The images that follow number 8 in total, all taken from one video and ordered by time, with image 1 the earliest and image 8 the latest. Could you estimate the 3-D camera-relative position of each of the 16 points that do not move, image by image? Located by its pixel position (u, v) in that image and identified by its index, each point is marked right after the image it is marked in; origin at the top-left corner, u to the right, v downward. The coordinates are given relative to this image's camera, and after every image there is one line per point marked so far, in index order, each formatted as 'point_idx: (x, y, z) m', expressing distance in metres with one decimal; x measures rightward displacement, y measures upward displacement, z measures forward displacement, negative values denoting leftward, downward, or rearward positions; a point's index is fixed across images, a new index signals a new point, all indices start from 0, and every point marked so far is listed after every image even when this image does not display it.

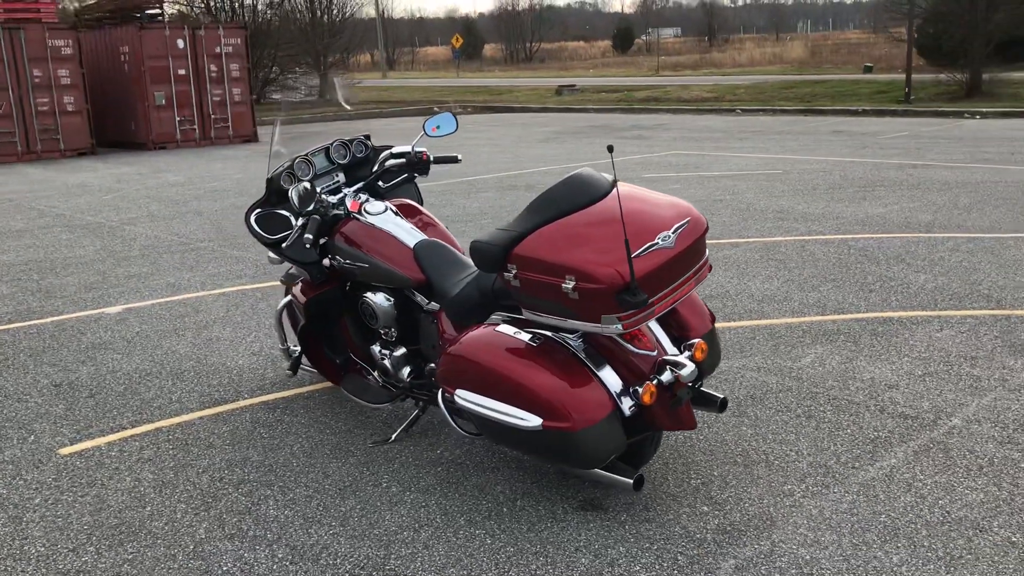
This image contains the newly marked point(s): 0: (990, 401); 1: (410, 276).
0: (+2.2, -0.5, +4.4) m
1: (-0.4, 0.0, +3.9) m
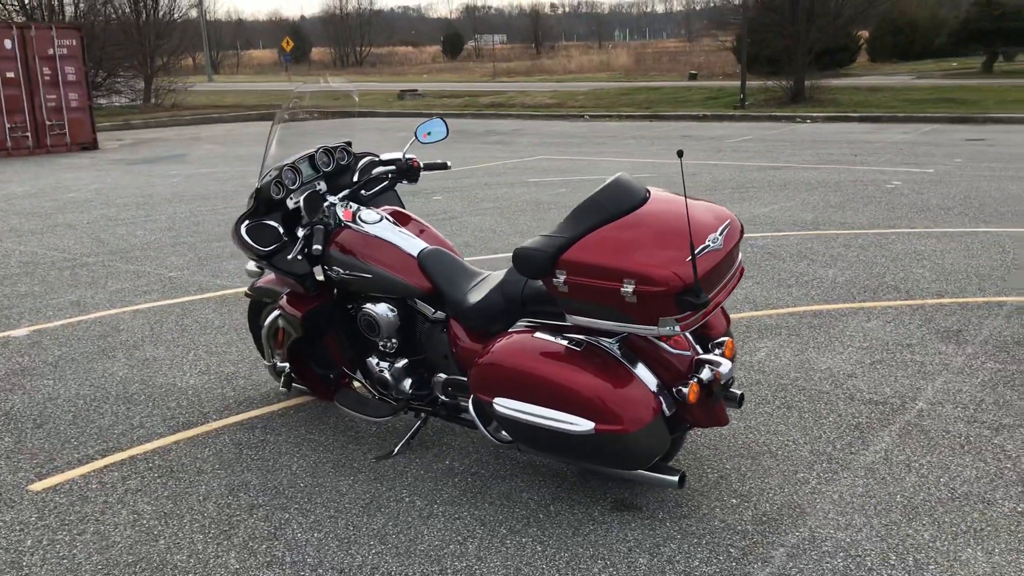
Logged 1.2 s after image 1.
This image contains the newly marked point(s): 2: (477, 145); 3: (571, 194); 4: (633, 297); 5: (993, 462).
0: (+2.1, -0.5, +4.8) m
1: (-0.4, 0.0, +3.9) m
2: (-0.8, +2.8, +19.4) m
3: (+0.7, +1.1, +11.3) m
4: (+0.4, 0.0, +3.0) m
5: (+1.9, -0.7, +3.8) m
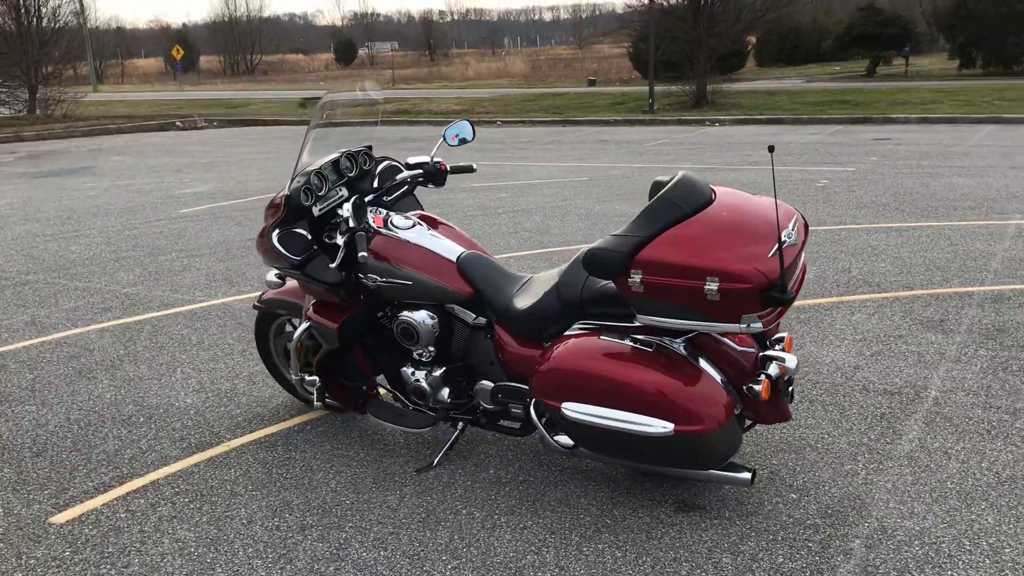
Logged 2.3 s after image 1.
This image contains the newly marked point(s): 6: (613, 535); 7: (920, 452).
0: (+2.2, -0.4, +4.9) m
1: (-0.2, 0.0, +3.8) m
2: (-2.3, +2.7, +19.2) m
3: (0.0, +1.0, +11.3) m
4: (+0.6, 0.0, +3.0) m
5: (+2.1, -0.6, +4.0) m
6: (+0.3, -0.8, +3.4) m
7: (+1.7, -0.7, +3.9) m
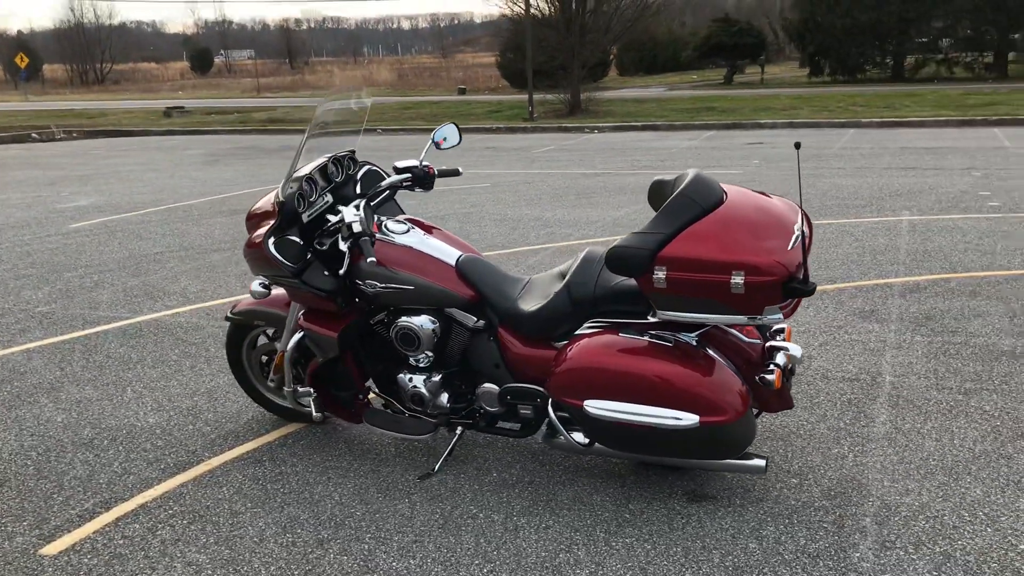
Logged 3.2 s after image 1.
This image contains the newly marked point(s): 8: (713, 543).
0: (+2.0, -0.4, +5.2) m
1: (-0.2, 0.0, +3.7) m
2: (-4.4, +2.4, +18.7) m
3: (-1.0, +0.9, +11.3) m
4: (+0.7, 0.0, +3.1) m
5: (+2.1, -0.6, +4.3) m
6: (+0.4, -0.8, +3.4) m
7: (+1.6, -0.6, +4.2) m
8: (+0.7, -0.9, +3.3) m
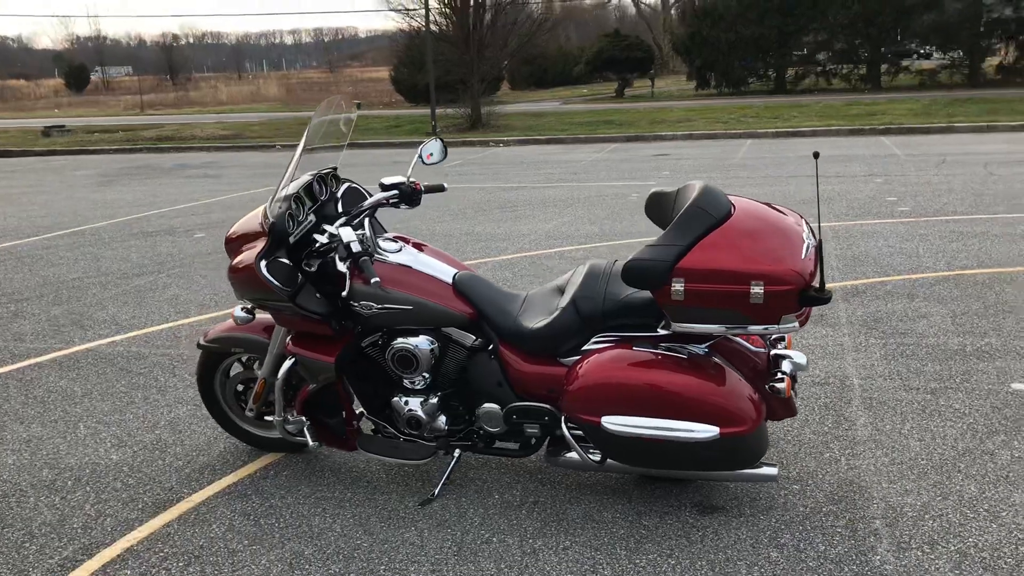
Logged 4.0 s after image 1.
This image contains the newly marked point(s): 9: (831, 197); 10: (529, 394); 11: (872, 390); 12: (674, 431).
0: (+1.9, -0.4, +5.3) m
1: (-0.2, -0.1, +3.6) m
2: (-6.1, +2.0, +18.1) m
3: (-1.9, +0.7, +11.0) m
4: (+0.8, 0.0, +3.1) m
5: (+2.0, -0.6, +4.4) m
6: (+0.5, -0.9, +3.4) m
7: (+1.6, -0.6, +4.3) m
8: (+0.8, -0.9, +3.3) m
9: (+4.0, +1.2, +12.3) m
10: (+0.1, -0.4, +3.6) m
11: (+1.8, -0.5, +4.8) m
12: (+0.6, -0.5, +3.3) m
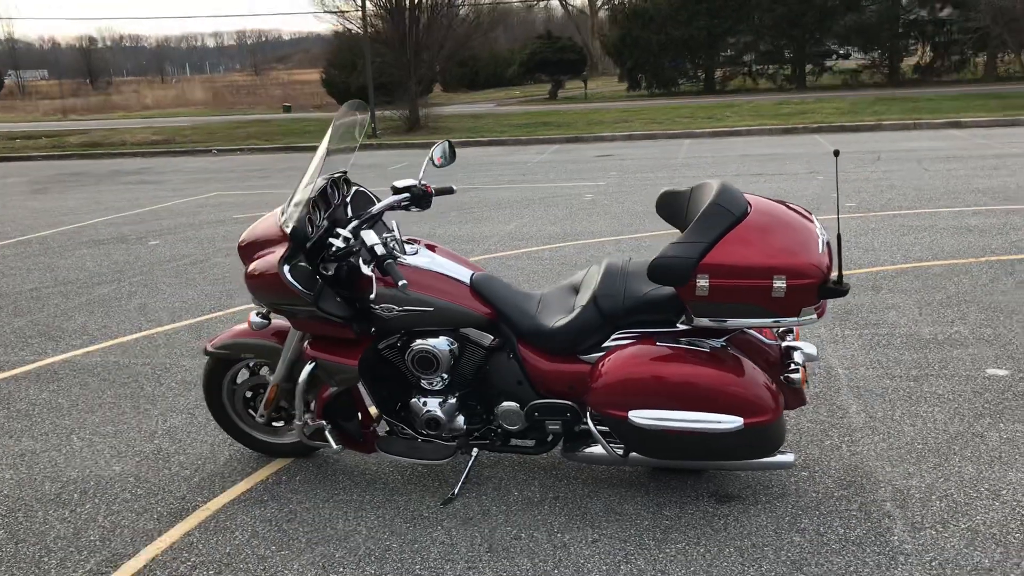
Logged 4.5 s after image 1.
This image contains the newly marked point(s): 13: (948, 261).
0: (+1.8, -0.4, +5.5) m
1: (-0.1, -0.1, +3.7) m
2: (-7.1, +1.8, +17.7) m
3: (-2.3, +0.7, +11.0) m
4: (+0.9, 0.0, +3.3) m
5: (+2.0, -0.5, +4.6) m
6: (+0.6, -0.9, +3.5) m
7: (+1.6, -0.6, +4.4) m
8: (+0.9, -0.9, +3.4) m
9: (+3.5, +1.2, +12.7) m
10: (+0.1, -0.4, +3.7) m
11: (+1.8, -0.5, +5.0) m
12: (+0.7, -0.5, +3.4) m
13: (+3.5, +0.2, +7.8) m
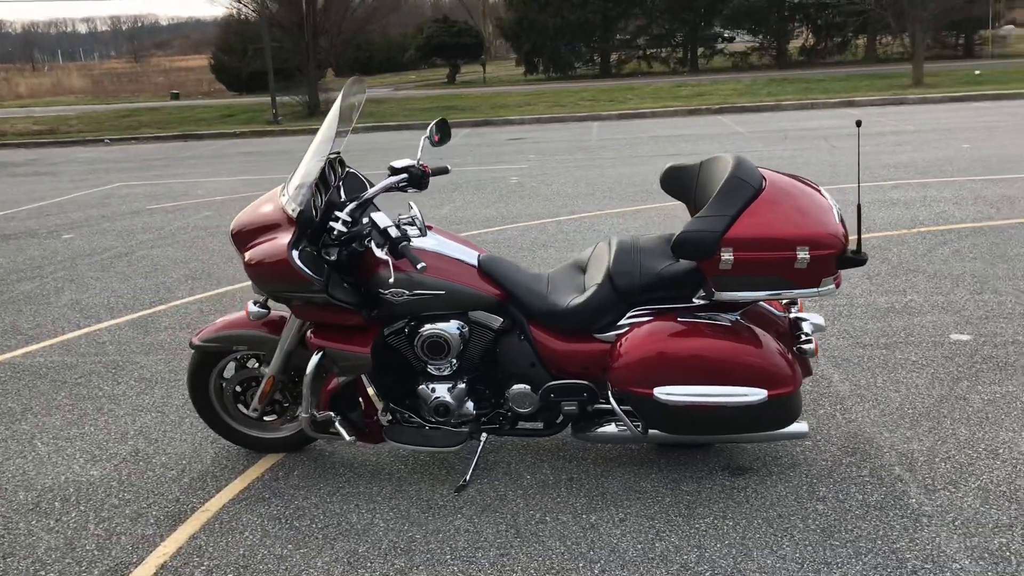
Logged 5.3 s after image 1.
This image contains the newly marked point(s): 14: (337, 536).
0: (+1.7, -0.2, +5.6) m
1: (-0.1, 0.0, +3.6) m
2: (-8.6, +1.9, +16.8) m
3: (-3.1, +0.8, +10.6) m
4: (+1.0, +0.1, +3.3) m
5: (+2.0, -0.4, +4.7) m
6: (+0.7, -0.8, +3.5) m
7: (+1.6, -0.5, +4.5) m
8: (+1.0, -0.8, +3.4) m
9: (+2.5, +1.5, +12.9) m
10: (+0.2, -0.3, +3.6) m
11: (+1.7, -0.3, +5.1) m
12: (+0.7, -0.4, +3.4) m
13: (+3.1, +0.5, +8.1) m
14: (-0.6, -0.9, +3.4) m
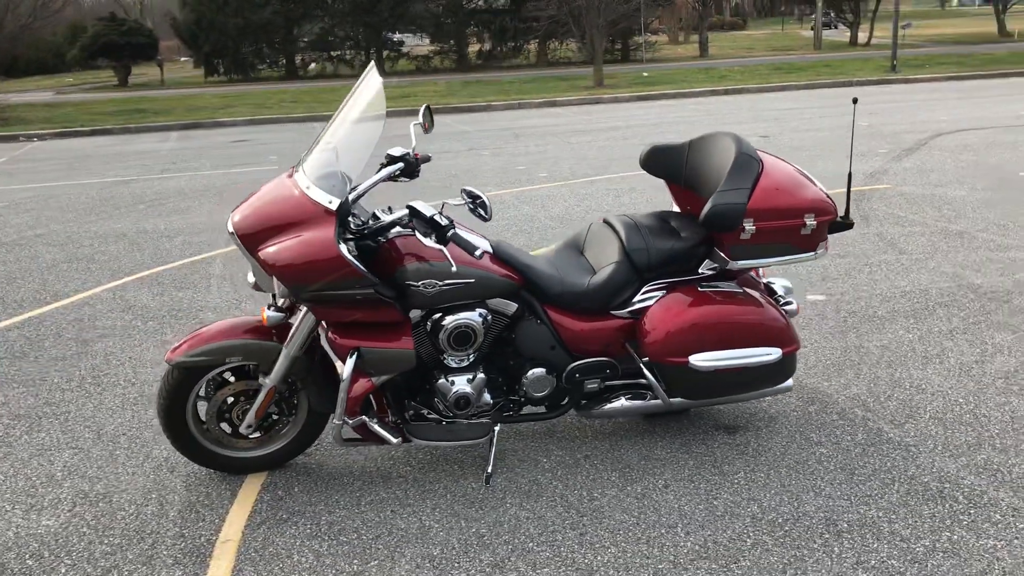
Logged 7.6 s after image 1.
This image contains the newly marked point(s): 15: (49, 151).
0: (+1.0, -0.1, +6.1) m
1: (0.0, 0.0, +3.6) m
2: (-12.4, +1.1, +13.3) m
3: (-5.1, +0.5, +9.2) m
4: (+1.1, +0.2, +3.6) m
5: (+1.6, -0.2, +5.3) m
6: (+0.8, -0.7, +3.7) m
7: (+1.3, -0.3, +5.0) m
8: (+1.1, -0.6, +3.7) m
9: (-0.7, +1.6, +13.2) m
10: (+0.3, -0.2, +3.7) m
11: (+1.2, -0.2, +5.6) m
12: (+0.8, -0.3, +3.7) m
13: (+1.5, +0.7, +8.9) m
14: (-0.4, -0.8, +3.2) m
15: (-8.8, +2.7, +18.9) m
